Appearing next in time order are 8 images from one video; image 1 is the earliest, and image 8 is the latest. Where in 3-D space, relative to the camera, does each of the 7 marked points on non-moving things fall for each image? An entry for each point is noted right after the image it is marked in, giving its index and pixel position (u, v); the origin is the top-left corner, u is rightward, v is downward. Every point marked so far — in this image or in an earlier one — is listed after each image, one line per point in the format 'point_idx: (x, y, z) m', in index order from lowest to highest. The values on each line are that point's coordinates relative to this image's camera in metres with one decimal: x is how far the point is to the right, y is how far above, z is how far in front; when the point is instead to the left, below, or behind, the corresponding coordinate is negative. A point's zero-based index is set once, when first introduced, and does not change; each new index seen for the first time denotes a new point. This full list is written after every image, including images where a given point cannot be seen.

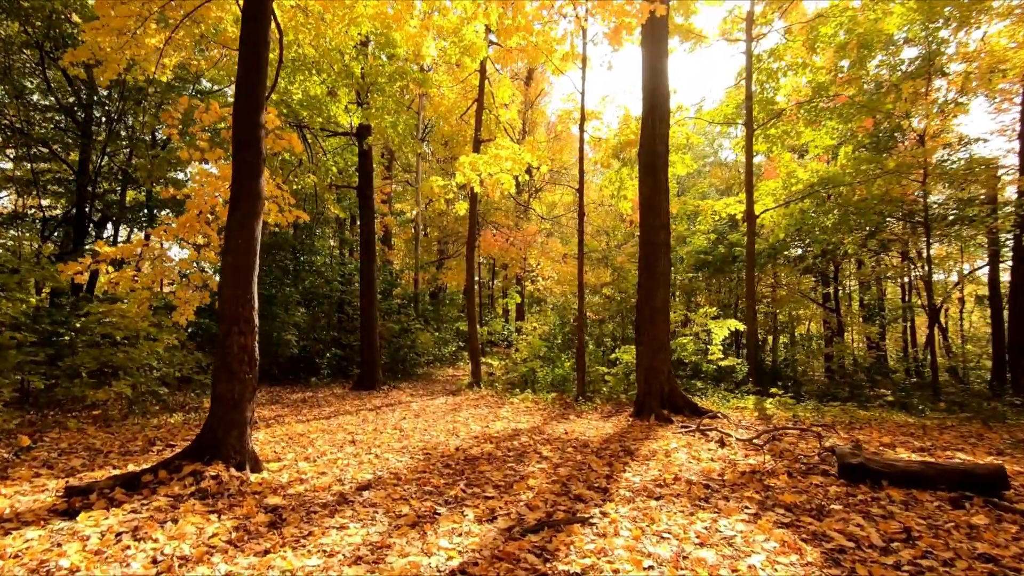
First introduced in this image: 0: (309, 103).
0: (-4.4, +4.0, +9.9) m
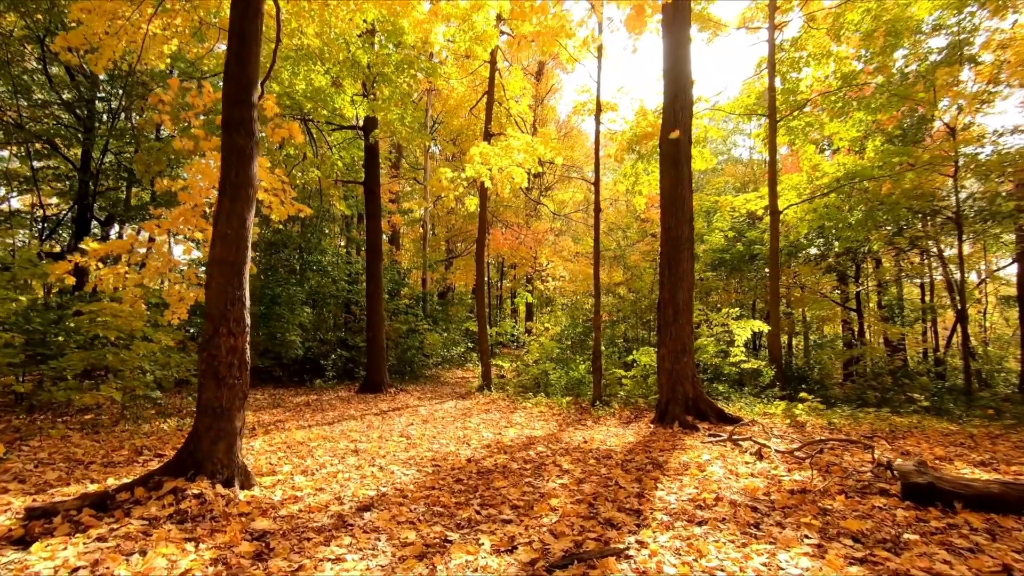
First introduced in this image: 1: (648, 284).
0: (-4.1, +4.0, +9.5) m
1: (+4.3, +0.1, +14.3) m
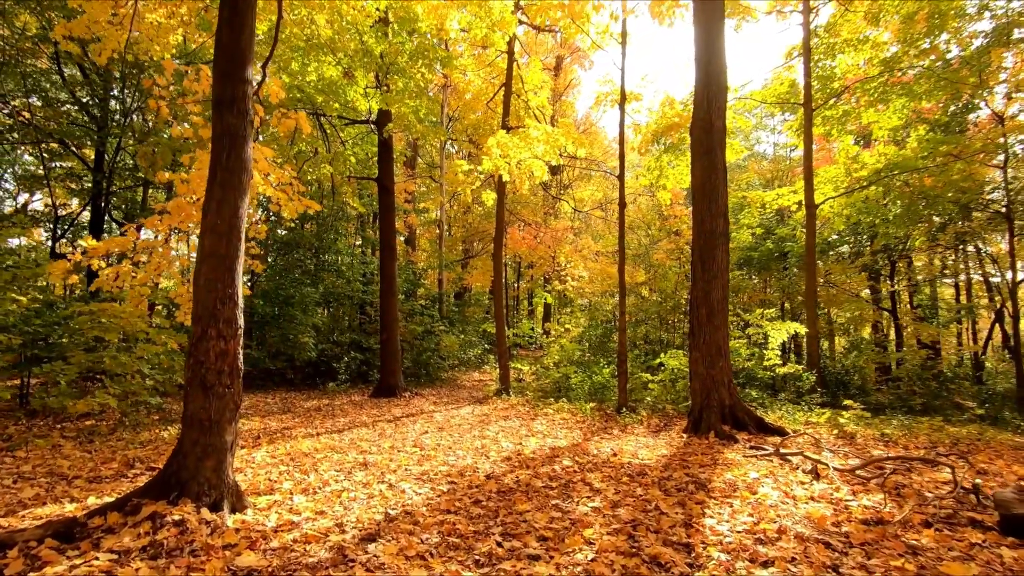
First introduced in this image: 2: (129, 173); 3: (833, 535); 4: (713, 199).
0: (-3.8, +4.0, +9.2) m
1: (+4.8, +0.1, +13.7) m
2: (-10.1, +3.0, +12.0) m
3: (+2.2, -1.7, +3.1) m
4: (+3.2, +1.4, +7.2) m
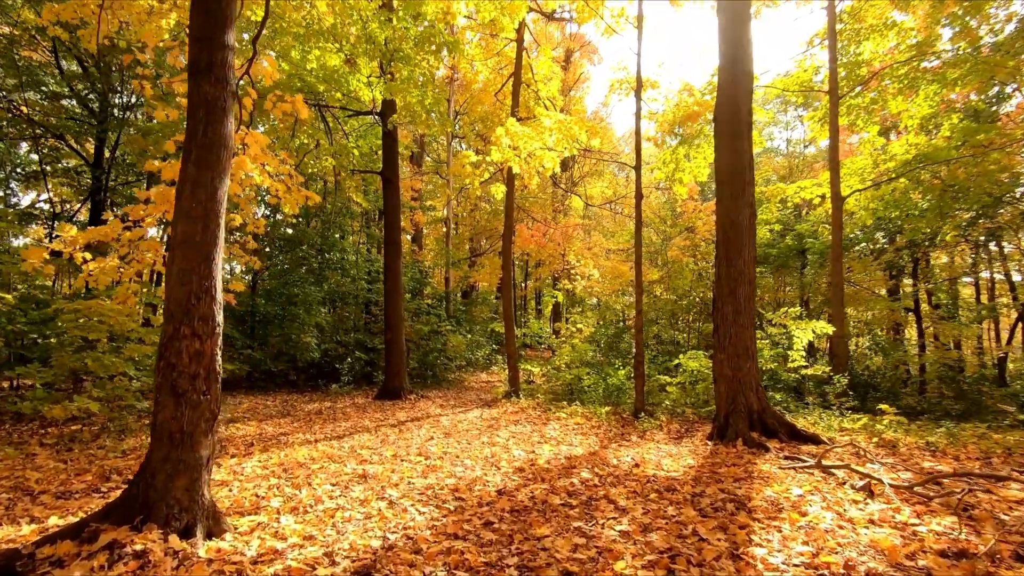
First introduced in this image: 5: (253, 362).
0: (-3.6, +4.1, +8.8) m
1: (+5.1, +0.2, +13.1) m
2: (-9.9, +3.1, +11.7) m
3: (+2.3, -1.6, +2.6) m
4: (+3.3, +1.5, +6.7) m
5: (-6.2, -1.8, +10.9) m
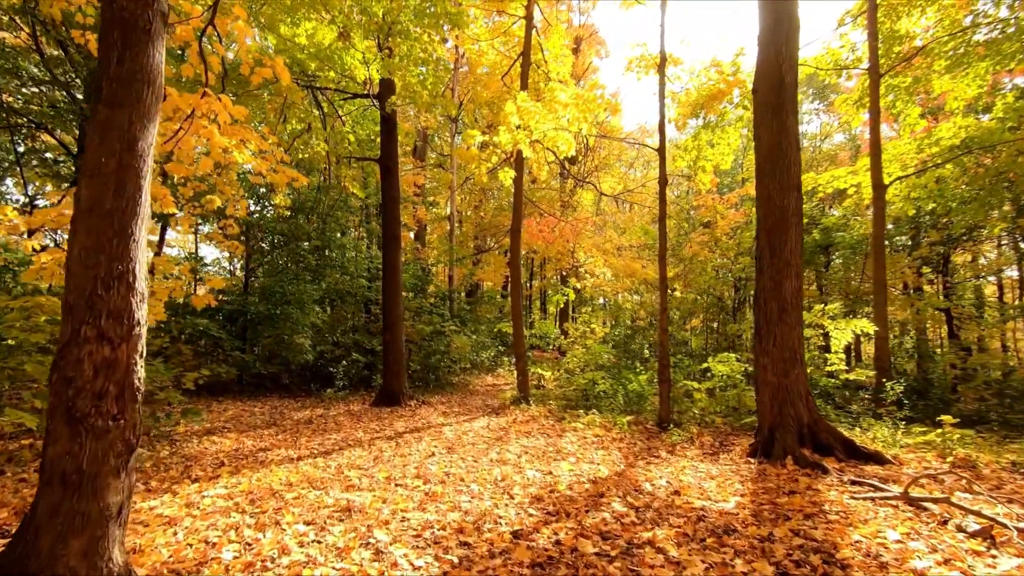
0: (-3.4, +4.2, +8.0) m
1: (+5.3, +0.2, +12.3) m
2: (-9.7, +3.2, +11.0) m
3: (+2.4, -1.6, +1.8) m
4: (+3.5, +1.5, +5.9) m
5: (-6.0, -1.7, +10.1) m
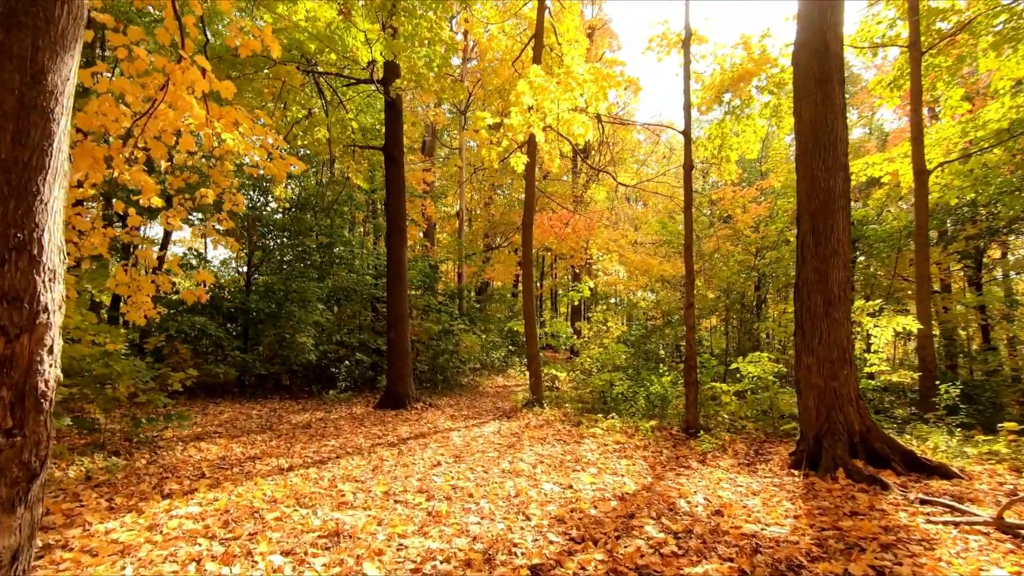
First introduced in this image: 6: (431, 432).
0: (-3.2, +4.2, +7.5) m
1: (+5.6, +0.3, +11.6) m
2: (-9.4, +3.2, +10.7) m
3: (+2.5, -1.5, +1.2) m
4: (+3.7, +1.6, +5.2) m
5: (-5.7, -1.6, +9.7) m
6: (-1.2, -2.1, +6.6) m
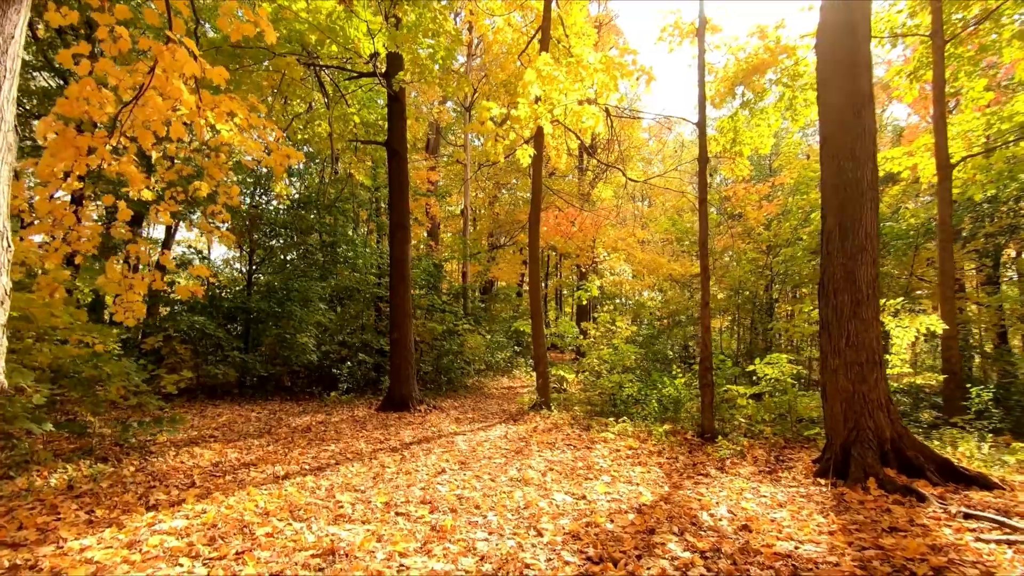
0: (-3.1, +4.3, +7.3) m
1: (+5.8, +0.3, +11.3) m
2: (-9.3, +3.2, +10.5) m
3: (+2.6, -1.4, +0.9) m
4: (+3.7, +1.7, +4.9) m
5: (-5.6, -1.6, +9.4) m
6: (-1.1, -2.1, +6.3) m
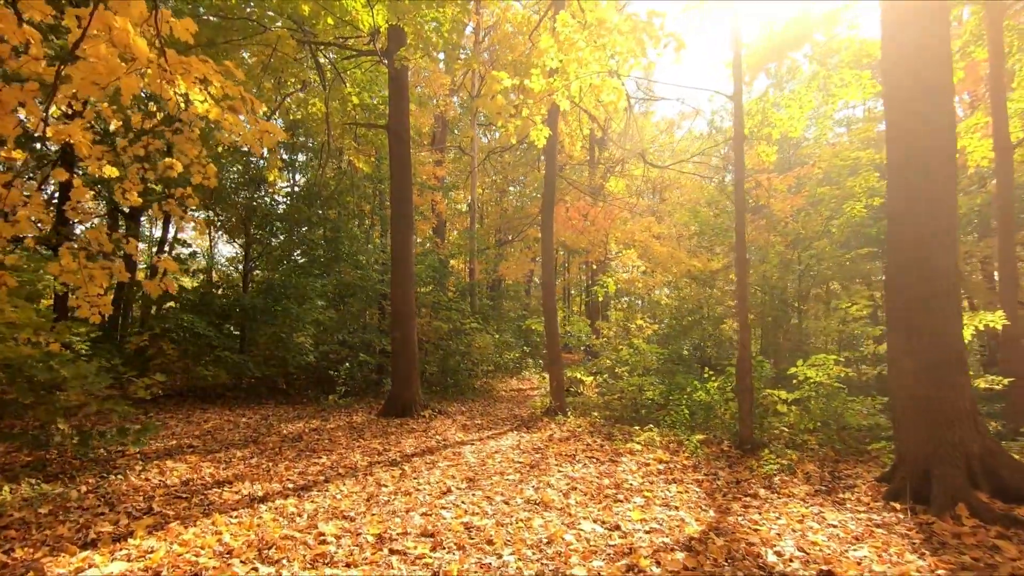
0: (-2.9, +4.3, +6.7) m
1: (+6.0, +0.4, +10.5) m
2: (-9.1, +3.3, +9.9) m
3: (+2.7, -1.3, +0.2) m
4: (+3.9, +1.8, +4.2) m
5: (-5.4, -1.5, +8.8) m
6: (-0.9, -2.0, +5.7) m
